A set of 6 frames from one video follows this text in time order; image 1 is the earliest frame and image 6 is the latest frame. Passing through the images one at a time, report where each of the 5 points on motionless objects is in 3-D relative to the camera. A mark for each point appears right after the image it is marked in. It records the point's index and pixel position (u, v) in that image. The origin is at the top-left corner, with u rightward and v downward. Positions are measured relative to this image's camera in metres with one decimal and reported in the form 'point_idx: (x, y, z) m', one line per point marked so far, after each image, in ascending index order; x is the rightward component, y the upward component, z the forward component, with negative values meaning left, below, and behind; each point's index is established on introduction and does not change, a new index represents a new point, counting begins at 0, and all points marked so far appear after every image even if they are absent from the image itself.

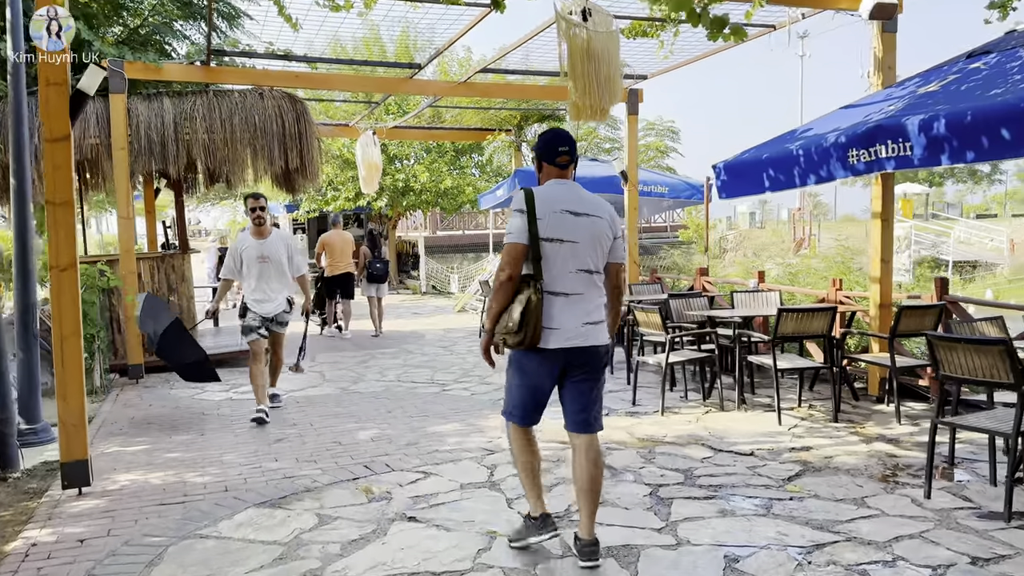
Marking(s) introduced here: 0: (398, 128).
0: (-1.7, +2.5, +12.4) m
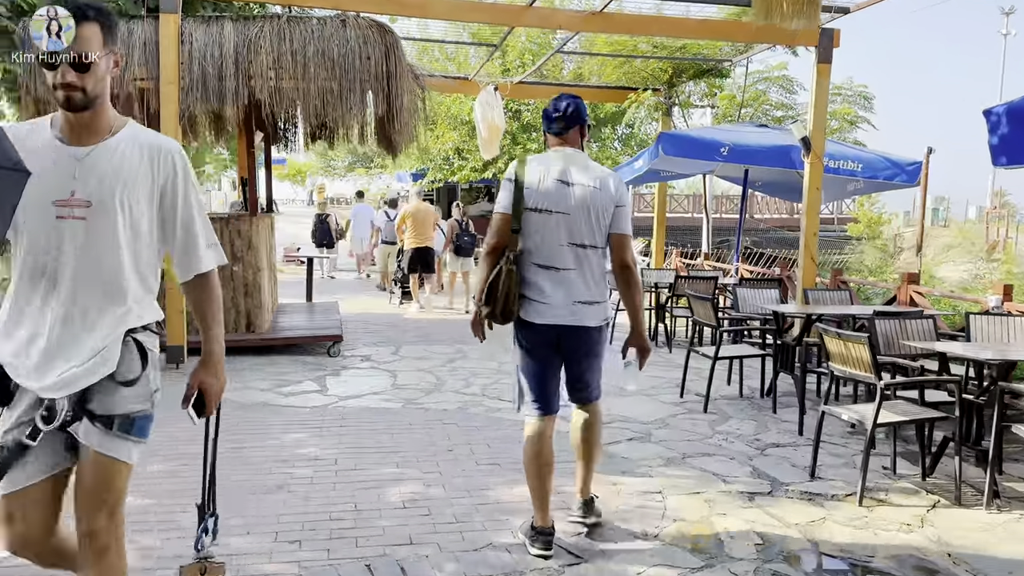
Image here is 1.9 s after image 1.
0: (+0.2, +2.7, +10.5) m
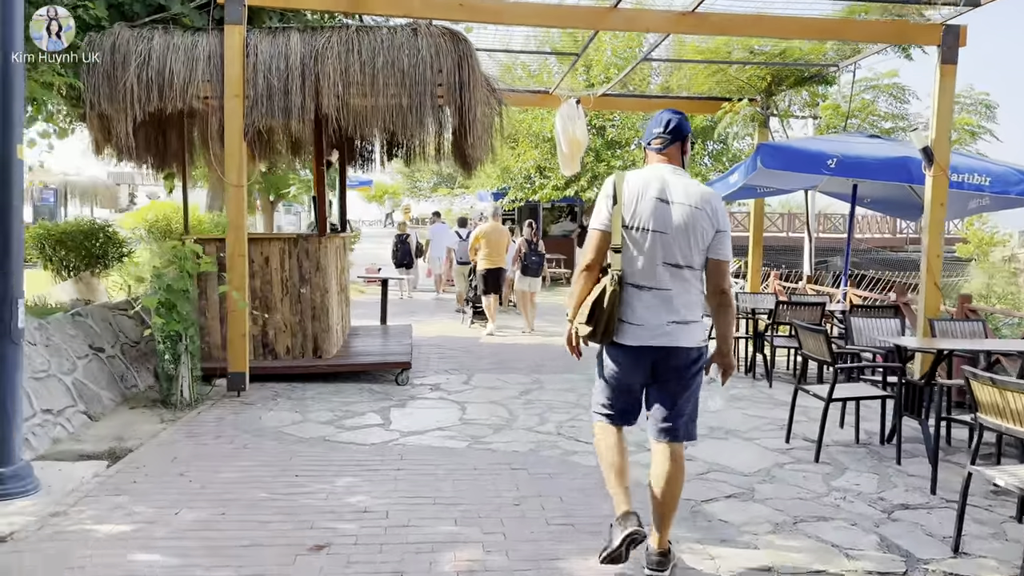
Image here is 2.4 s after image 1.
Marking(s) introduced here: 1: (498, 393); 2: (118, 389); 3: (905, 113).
0: (+1.2, +2.4, +9.9) m
1: (-0.1, -0.9, +6.6) m
2: (-2.9, -0.7, +6.0) m
3: (+5.4, +2.4, +11.1) m
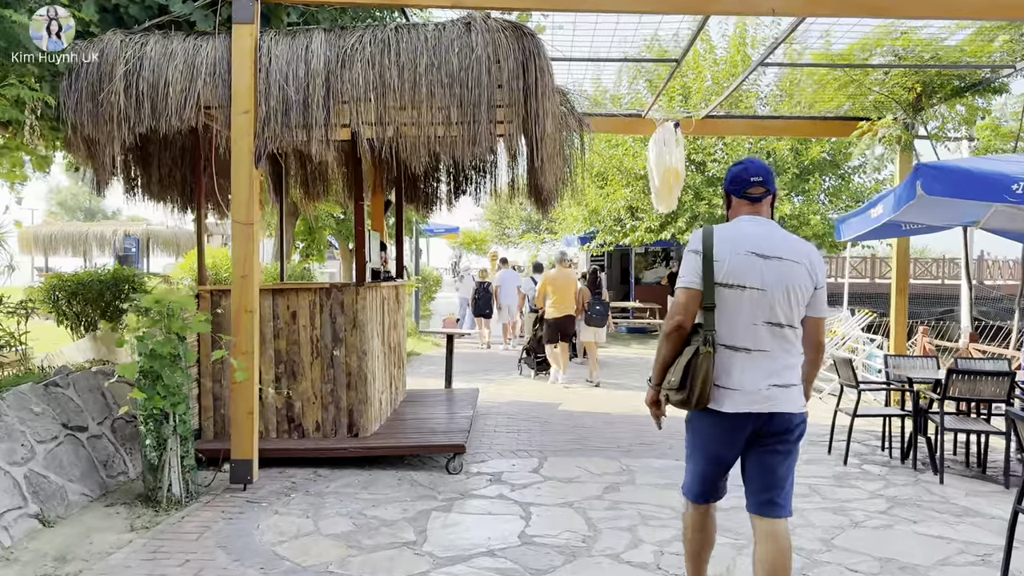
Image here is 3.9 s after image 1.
0: (+2.1, +1.8, +8.4) m
1: (+0.4, -1.3, +5.0) m
2: (-2.4, -1.1, +4.8) m
3: (+6.4, +1.8, +9.1) m
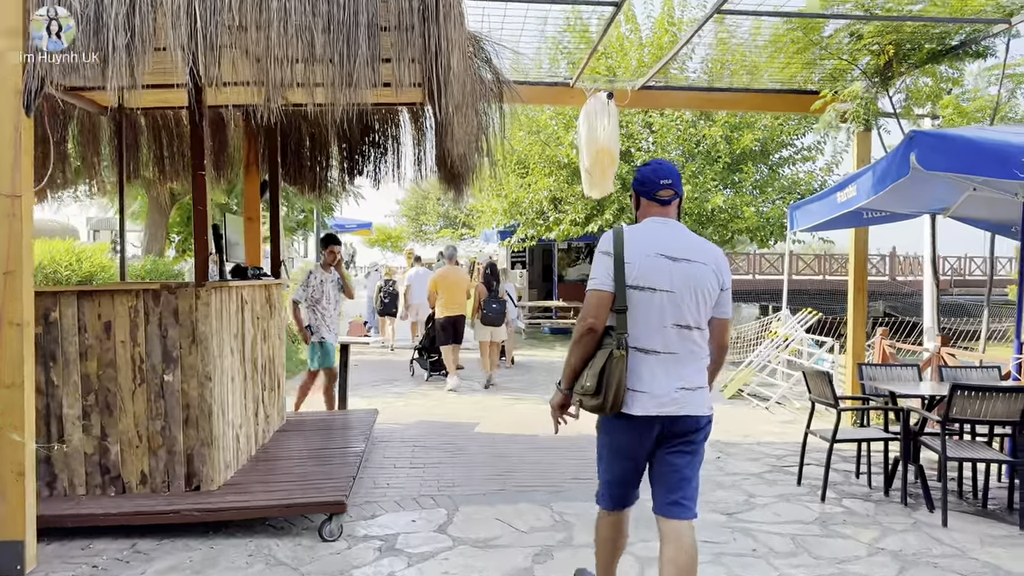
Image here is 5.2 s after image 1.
0: (+1.3, +1.8, +7.2) m
1: (-0.1, -1.3, +3.7) m
2: (-2.9, -1.1, +3.2) m
3: (+5.5, +1.8, +8.4) m
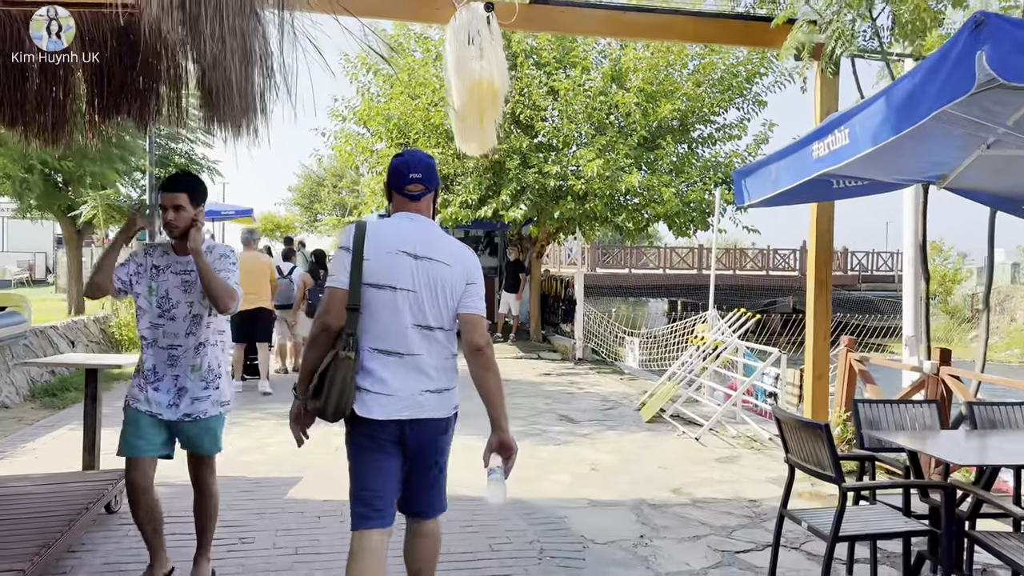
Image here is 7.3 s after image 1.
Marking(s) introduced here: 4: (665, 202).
0: (+0.3, +1.8, +5.2) m
1: (-0.7, -1.2, +1.6) m
2: (-3.4, -1.1, +0.7) m
3: (+4.3, +1.8, +6.8) m
4: (+2.2, +1.2, +11.5) m
